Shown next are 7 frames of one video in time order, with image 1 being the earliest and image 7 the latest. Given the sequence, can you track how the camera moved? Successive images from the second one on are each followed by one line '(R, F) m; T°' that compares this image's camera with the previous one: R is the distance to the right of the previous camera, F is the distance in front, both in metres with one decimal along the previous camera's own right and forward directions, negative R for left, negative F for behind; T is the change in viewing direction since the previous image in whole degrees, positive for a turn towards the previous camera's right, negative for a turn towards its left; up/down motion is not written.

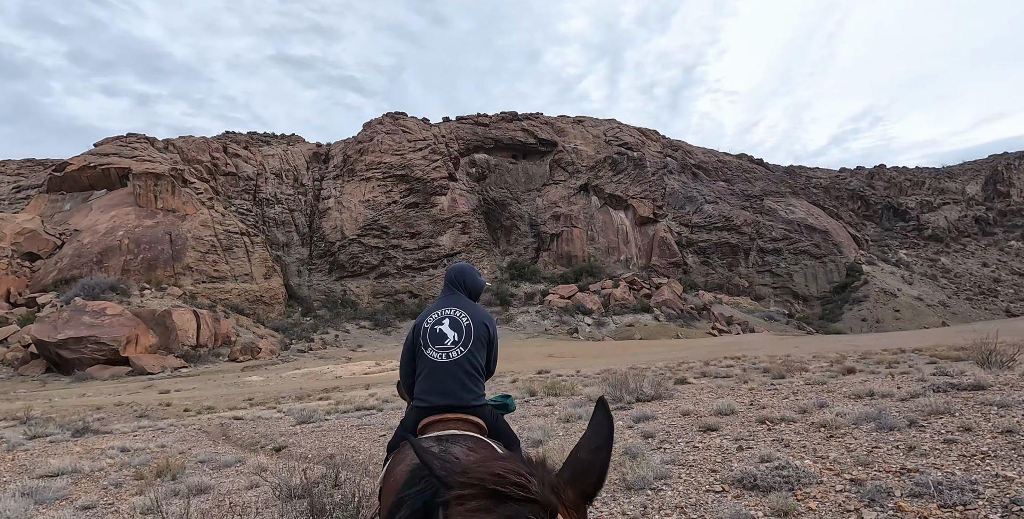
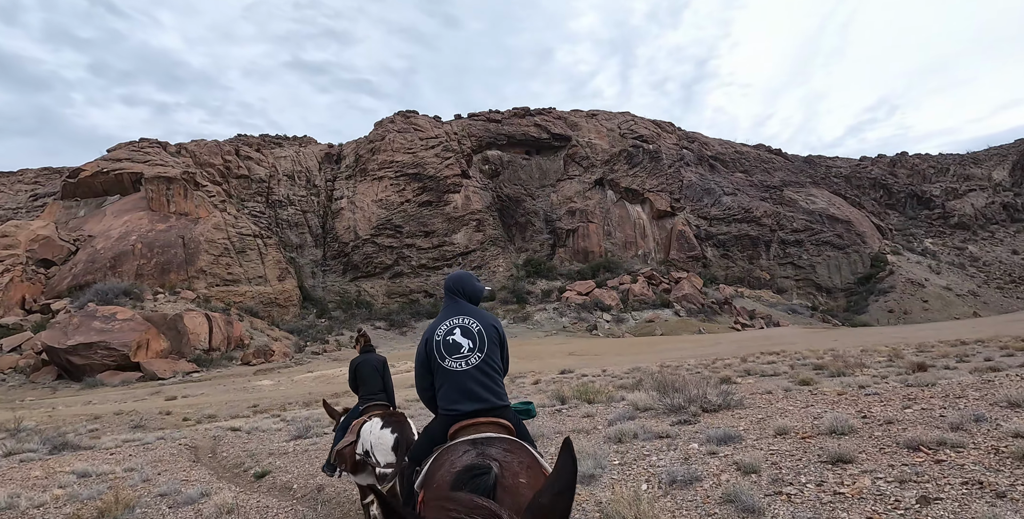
(-0.1, +0.9) m; -2°
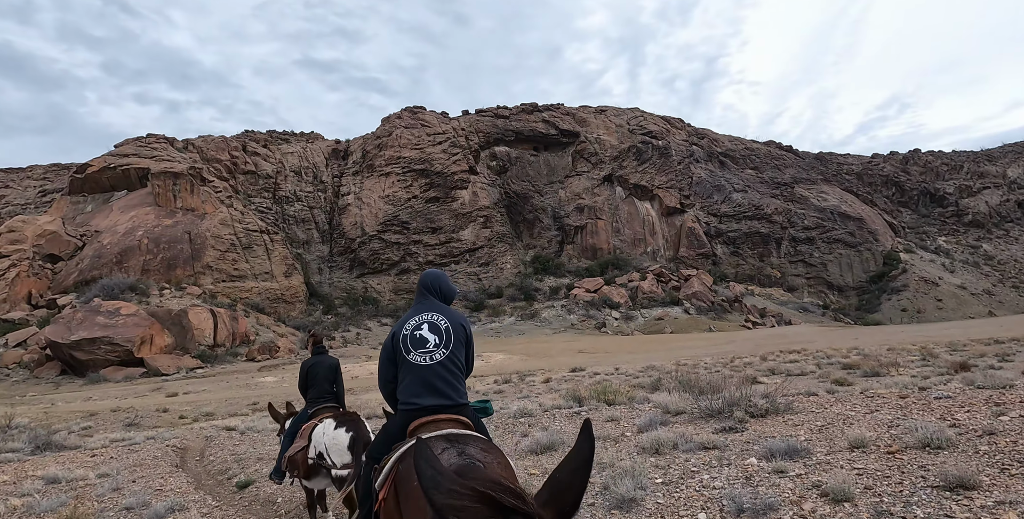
(-0.1, +0.5) m; -1°
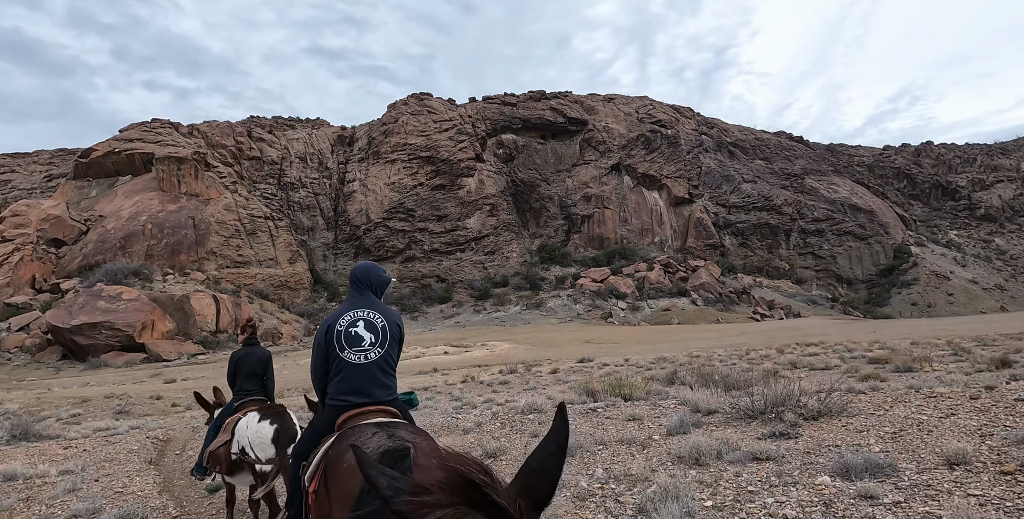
(0.0, +0.5) m; -1°
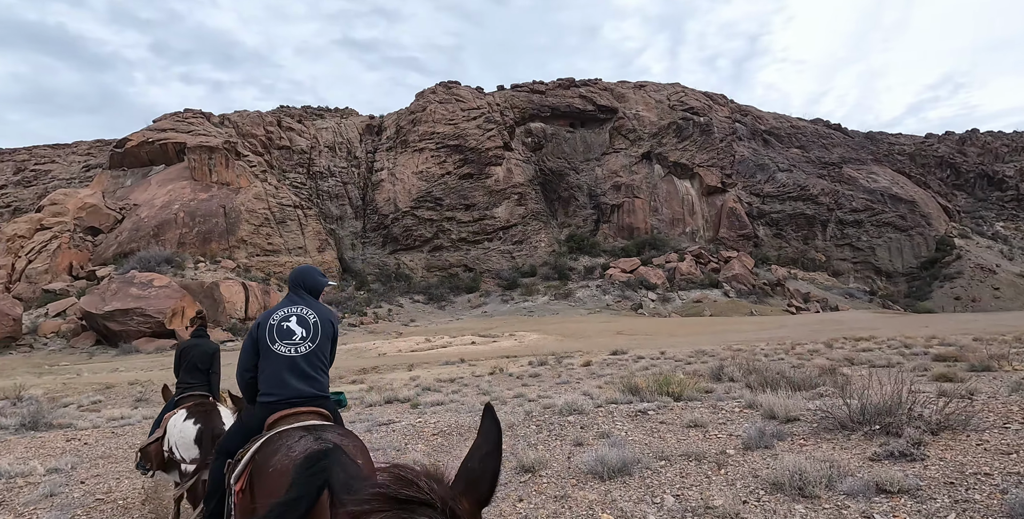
(-0.1, +0.5) m; -3°
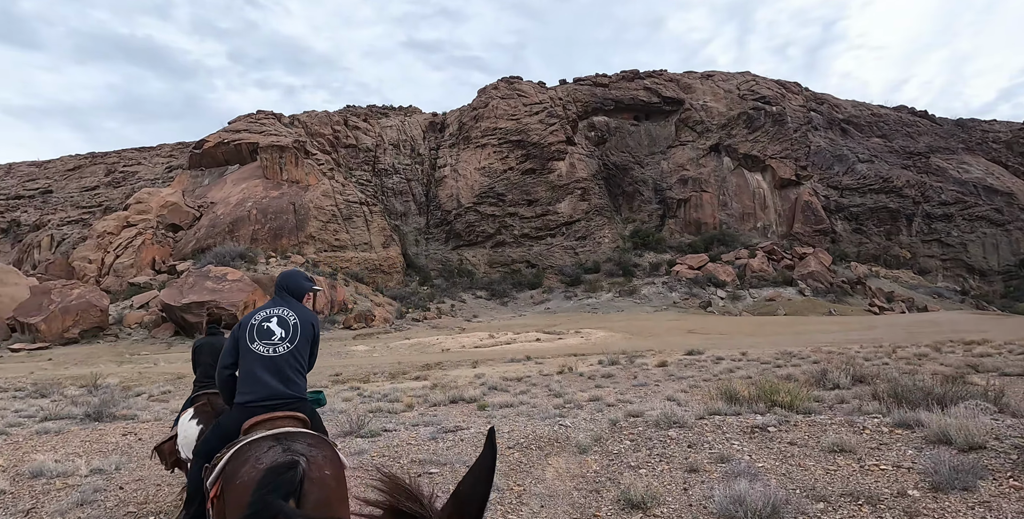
(-0.1, +0.5) m; -6°
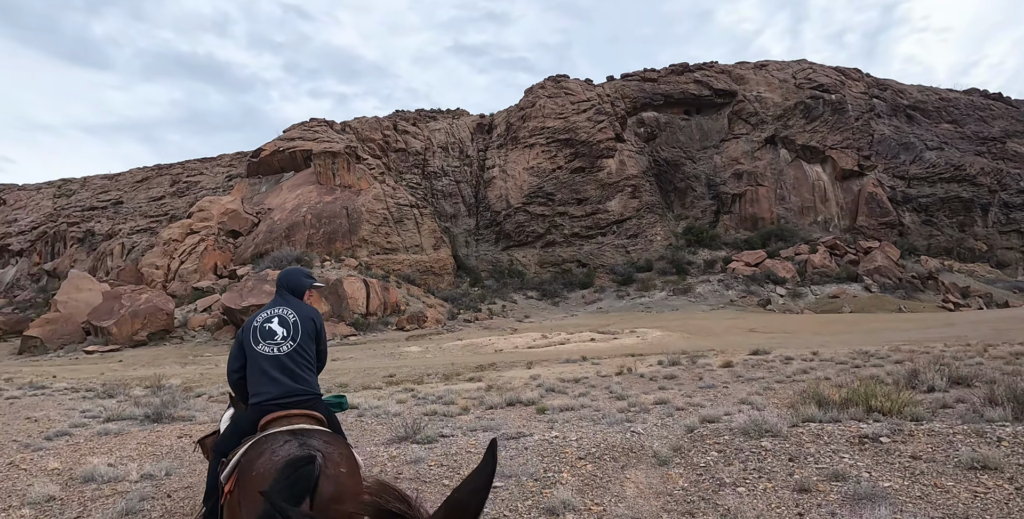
(-0.1, +0.3) m; -5°
